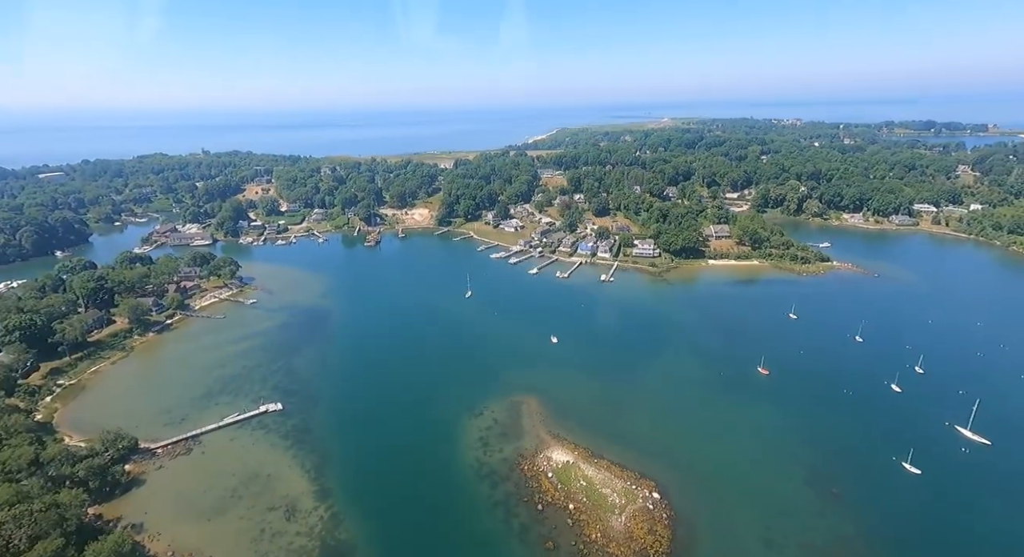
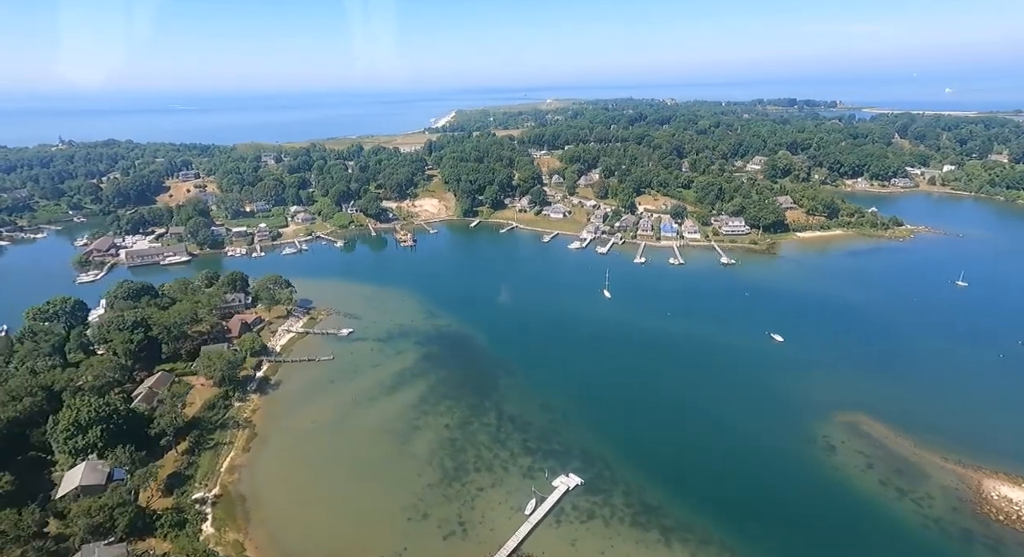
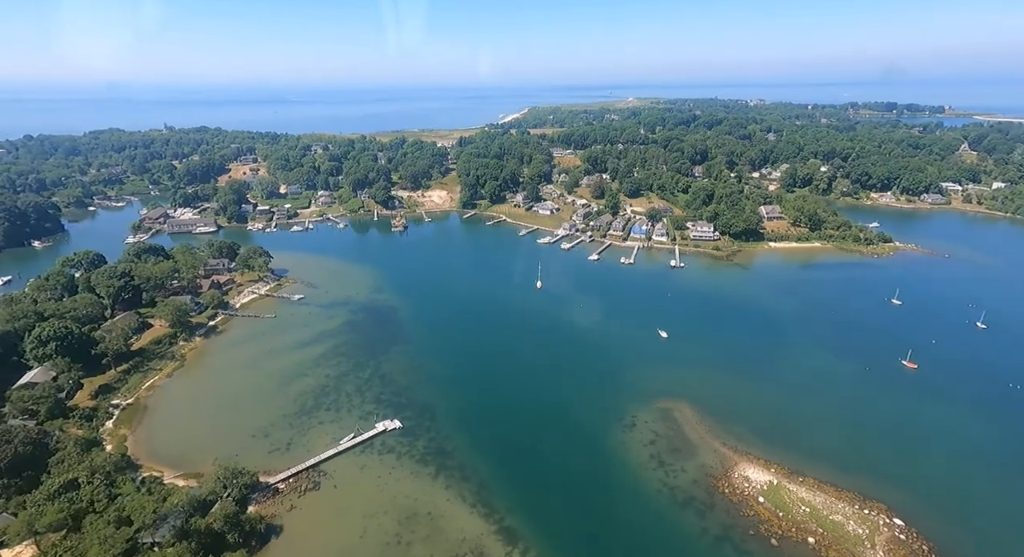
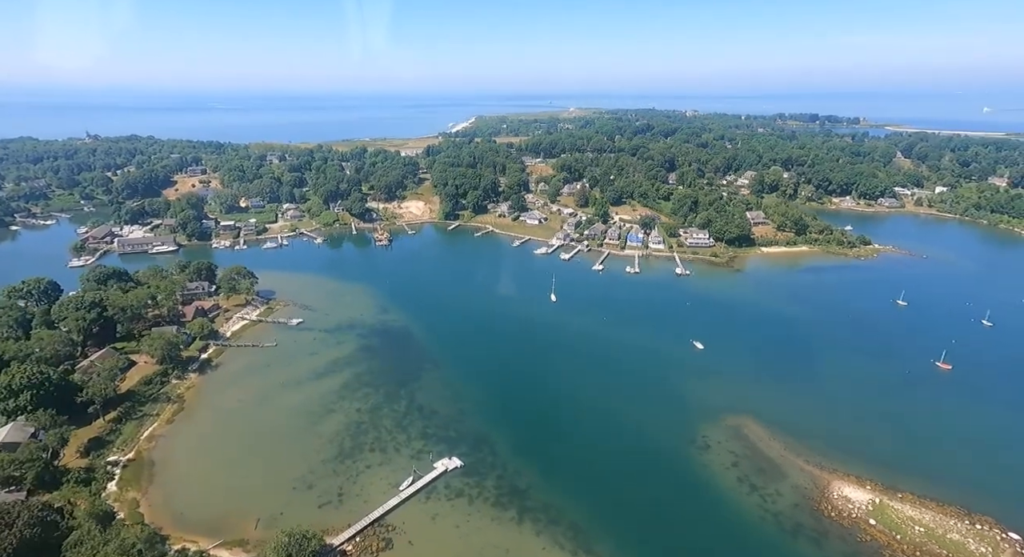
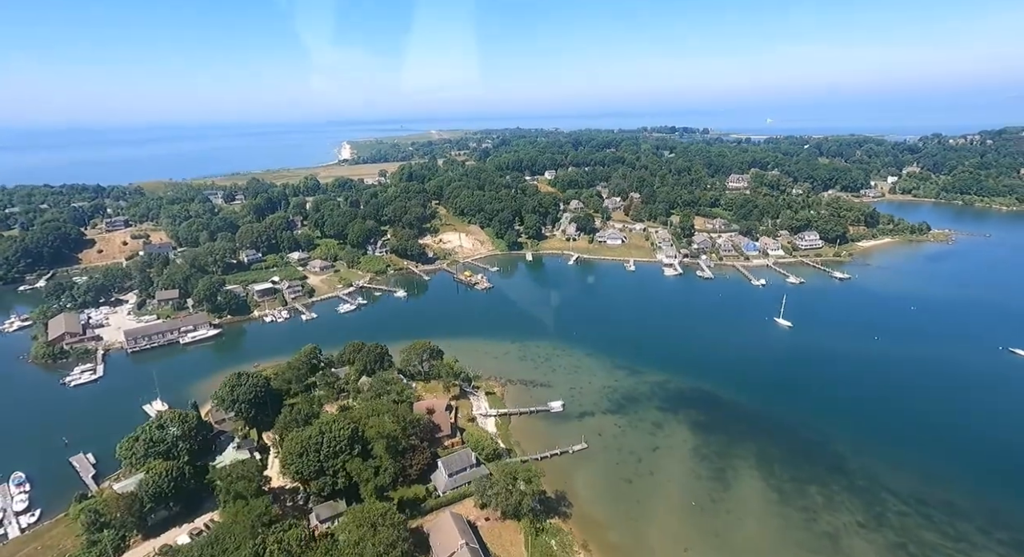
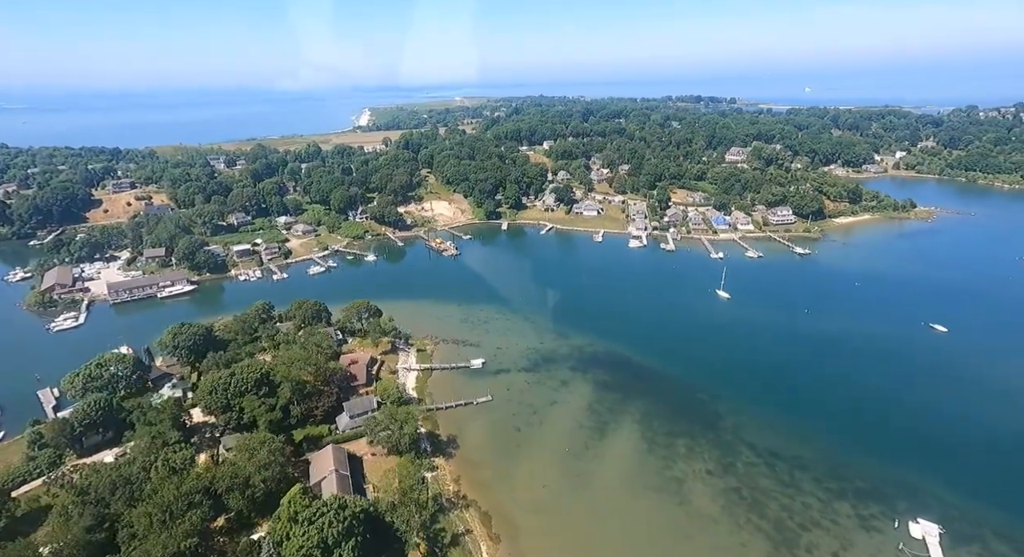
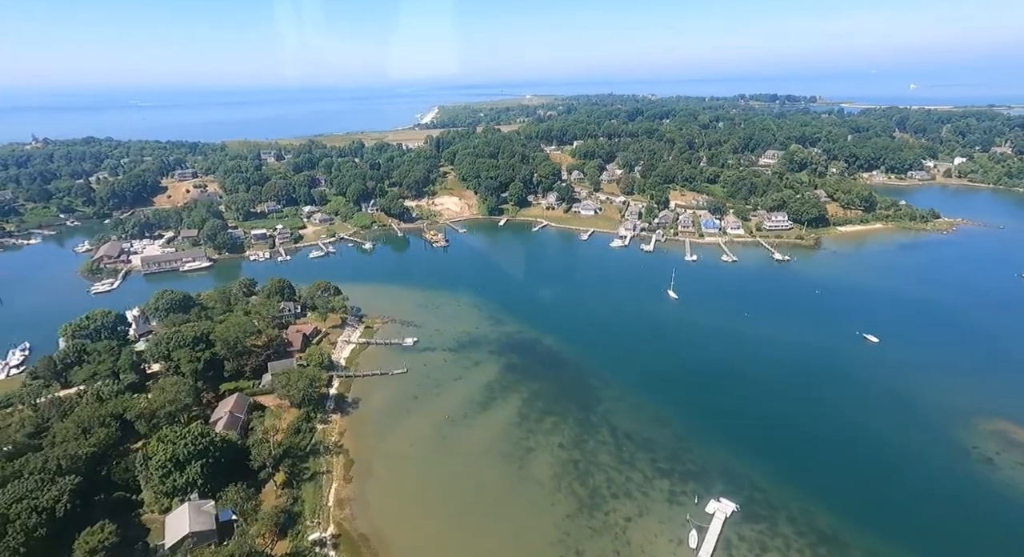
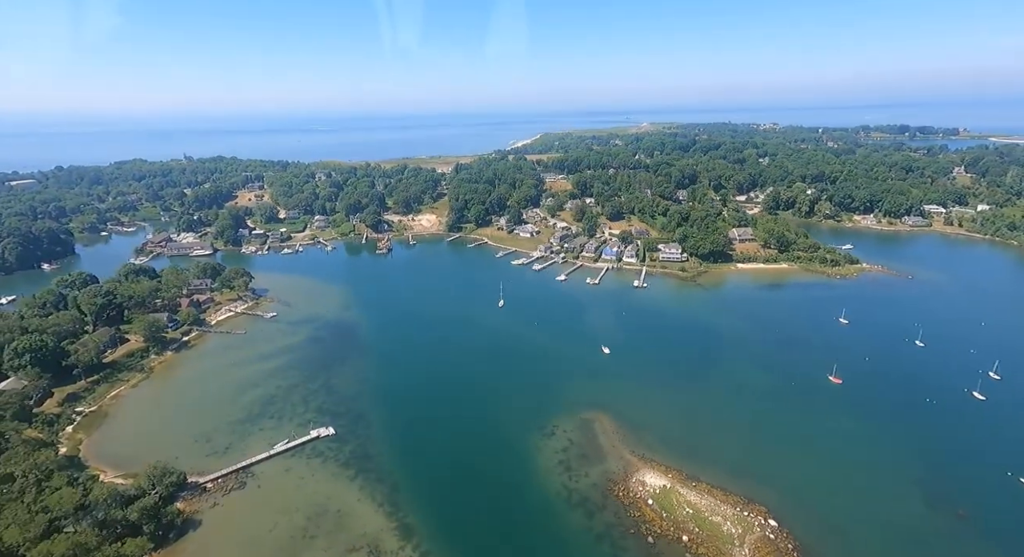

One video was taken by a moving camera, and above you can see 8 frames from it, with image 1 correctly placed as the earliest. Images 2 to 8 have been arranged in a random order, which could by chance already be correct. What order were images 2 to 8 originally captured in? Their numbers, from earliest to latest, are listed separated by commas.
8, 3, 4, 2, 7, 6, 5
